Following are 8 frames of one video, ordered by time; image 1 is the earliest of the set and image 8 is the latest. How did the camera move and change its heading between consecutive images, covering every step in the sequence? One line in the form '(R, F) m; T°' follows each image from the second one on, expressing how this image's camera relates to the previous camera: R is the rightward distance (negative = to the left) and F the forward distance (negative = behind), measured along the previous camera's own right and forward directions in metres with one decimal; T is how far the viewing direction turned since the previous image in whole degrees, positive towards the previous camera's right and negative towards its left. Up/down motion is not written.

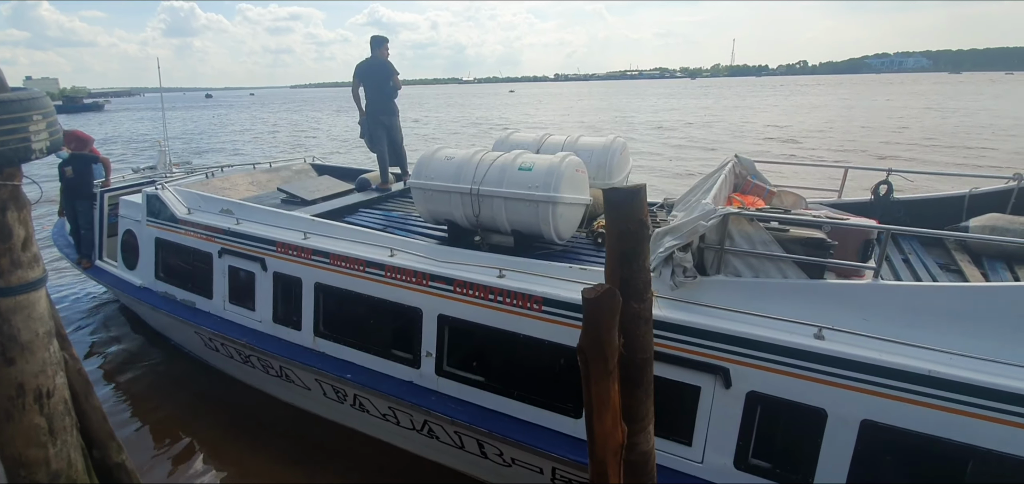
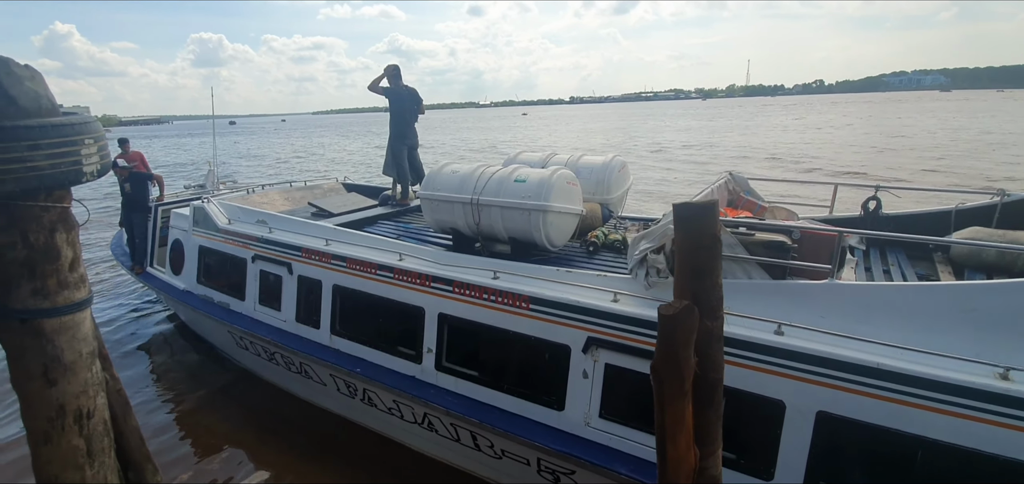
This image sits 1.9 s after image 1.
(+0.2, -0.5) m; -2°
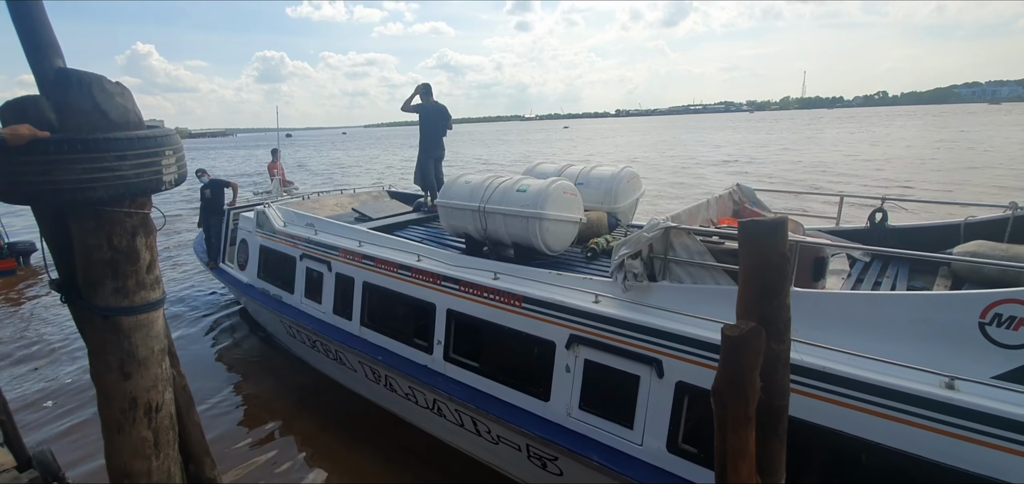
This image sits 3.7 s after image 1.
(+0.5, -0.4) m; -5°
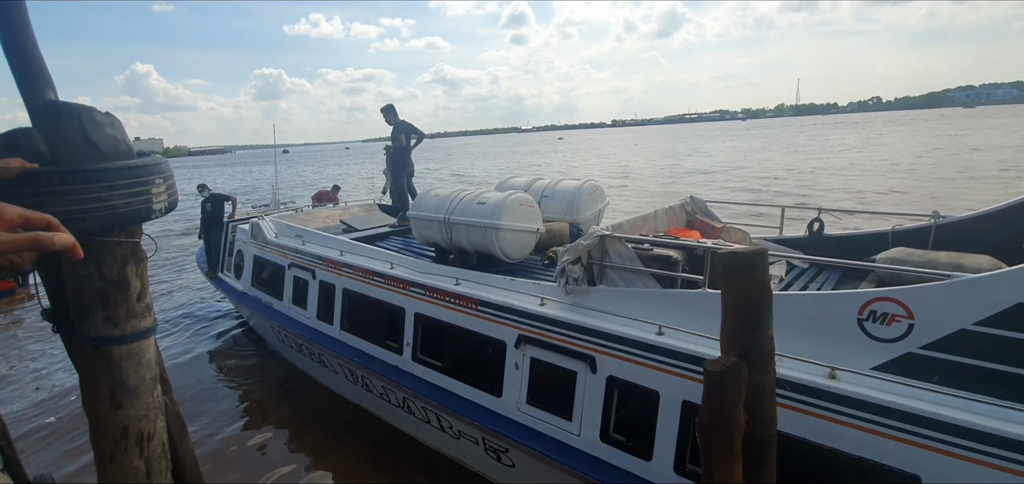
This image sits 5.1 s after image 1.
(+0.5, -0.4) m; 0°
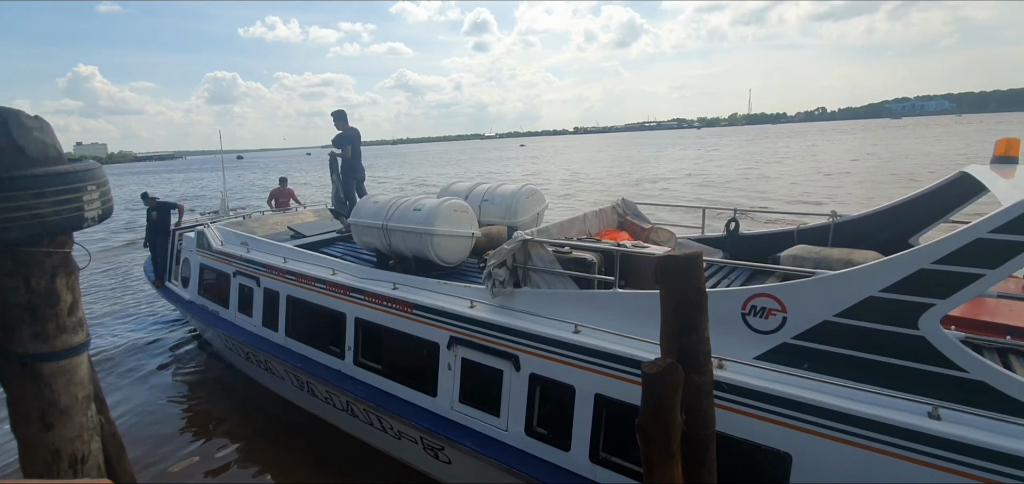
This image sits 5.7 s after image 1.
(+0.3, -0.3) m; +4°
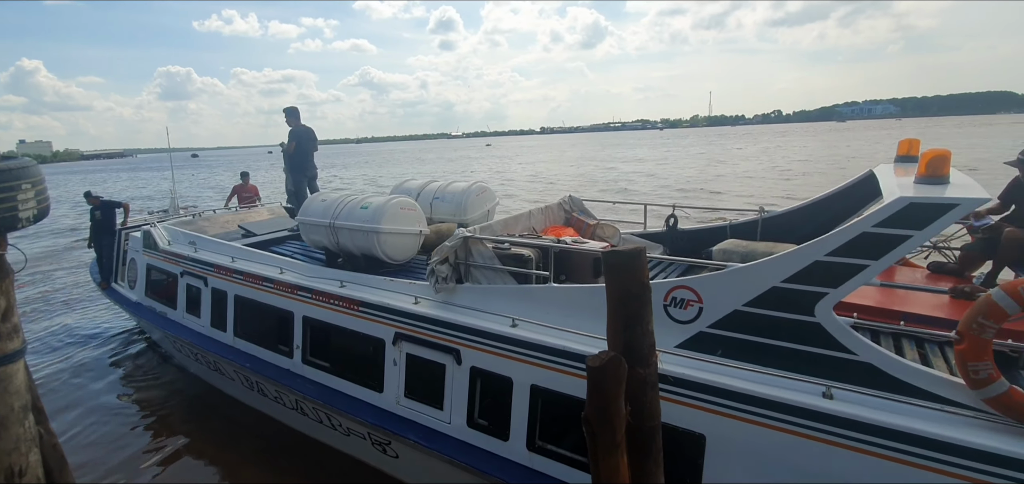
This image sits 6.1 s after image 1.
(+0.3, -0.1) m; +3°
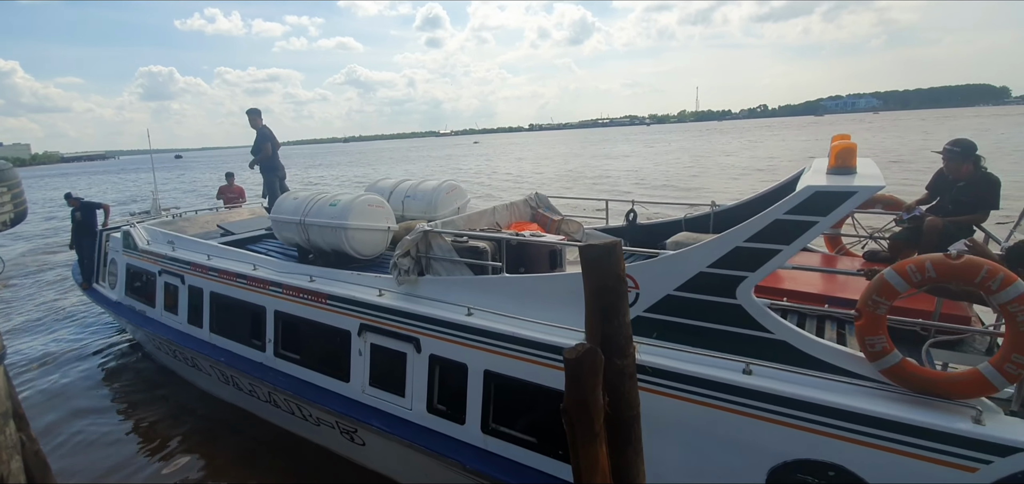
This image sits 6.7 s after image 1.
(+0.3, -0.2) m; +1°
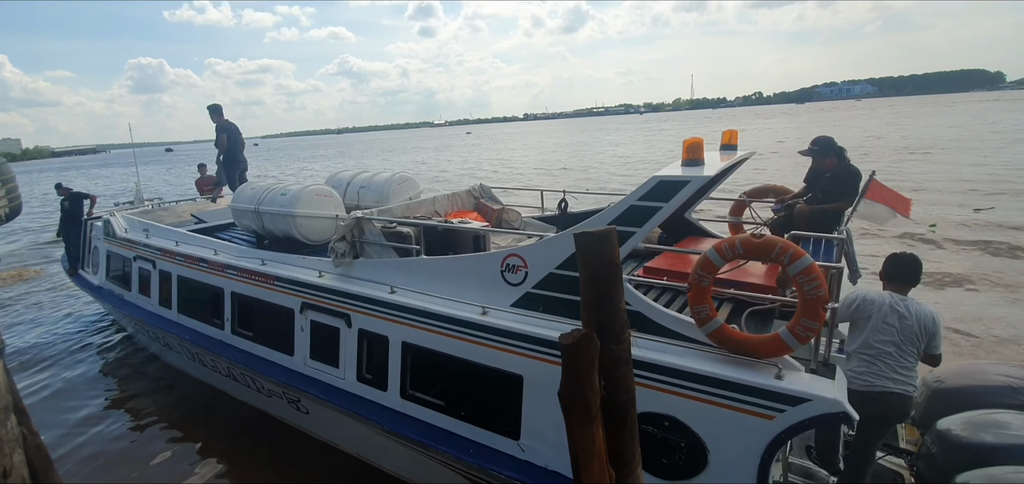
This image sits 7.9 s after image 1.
(+0.8, -0.5) m; 0°
